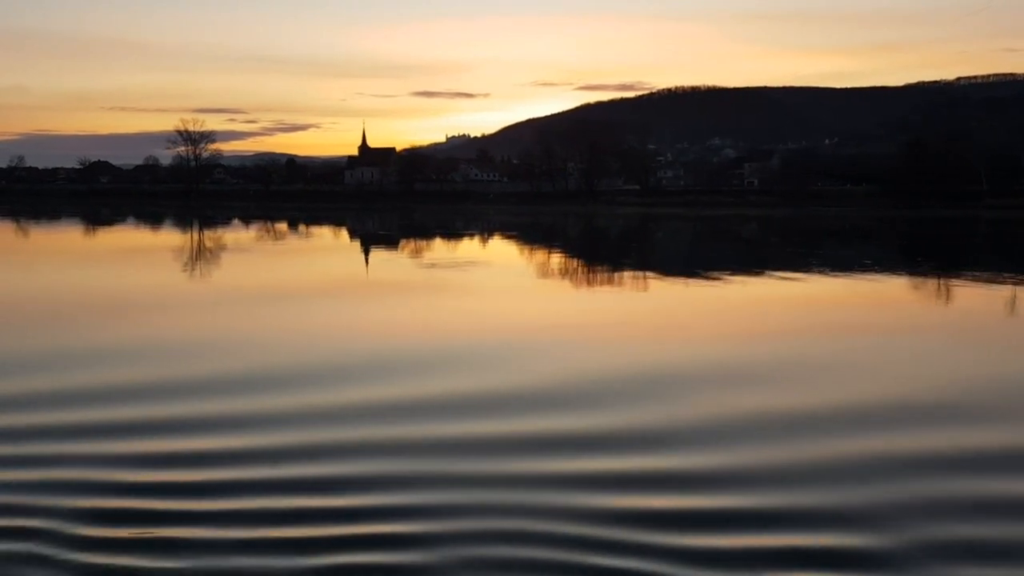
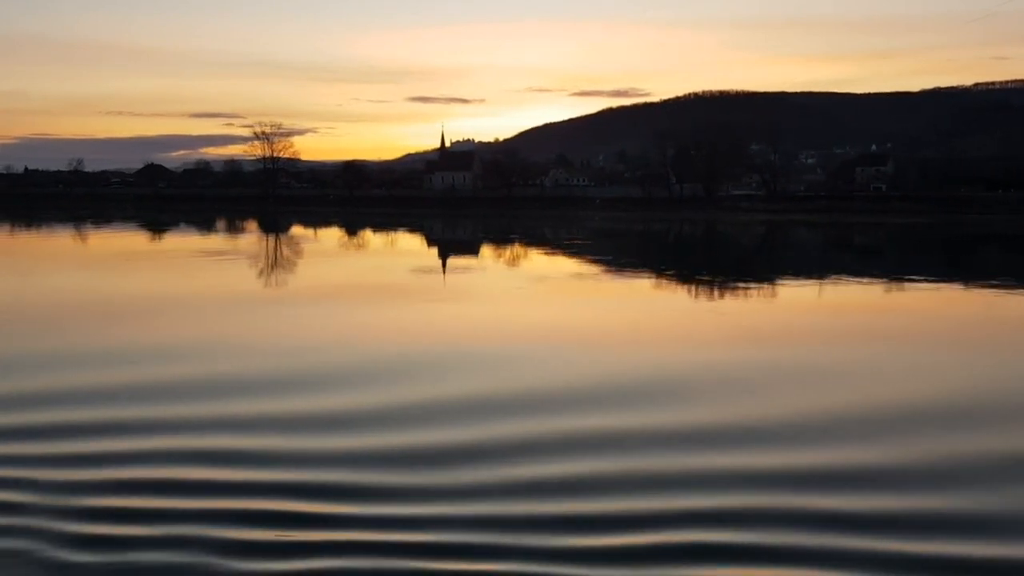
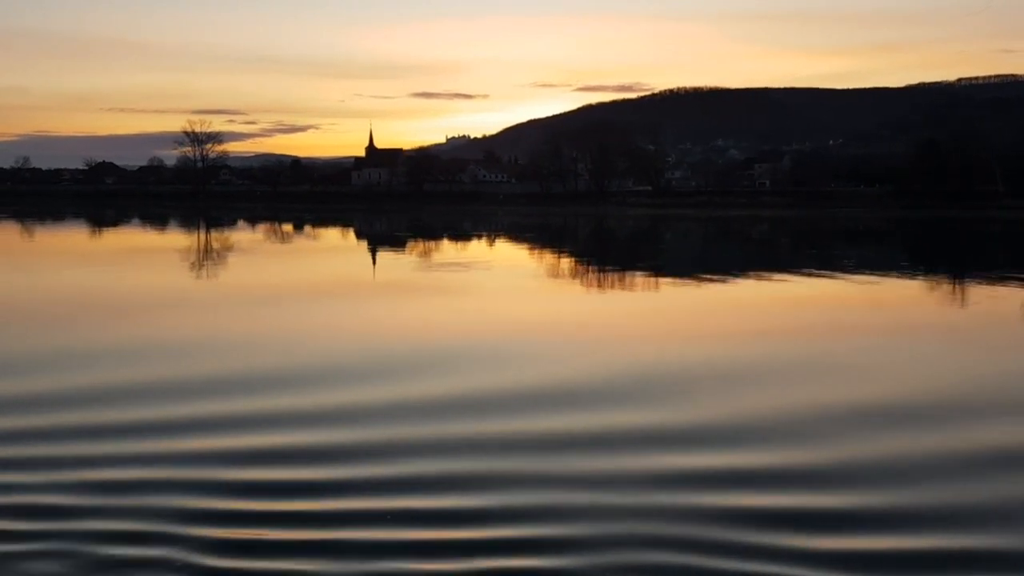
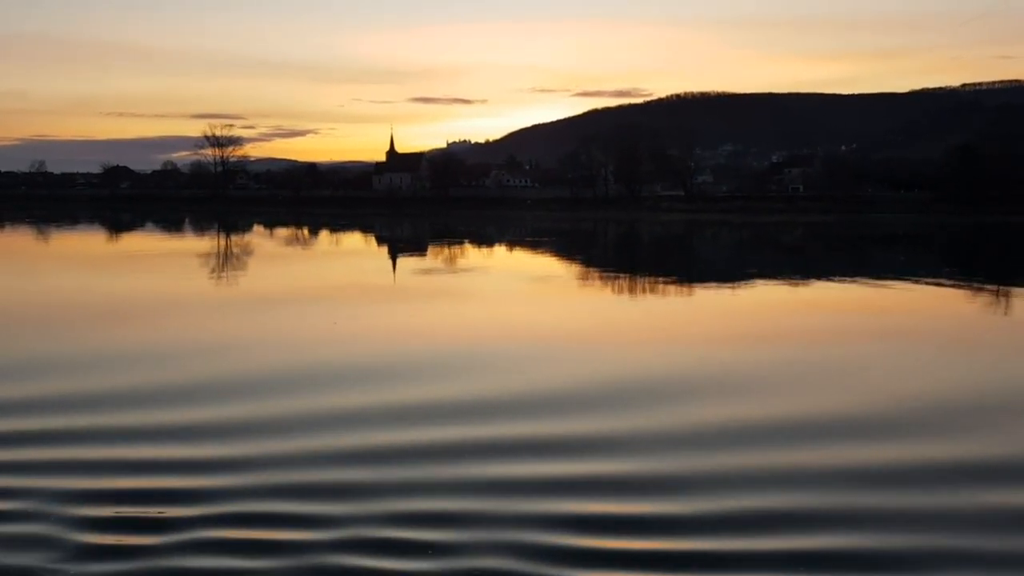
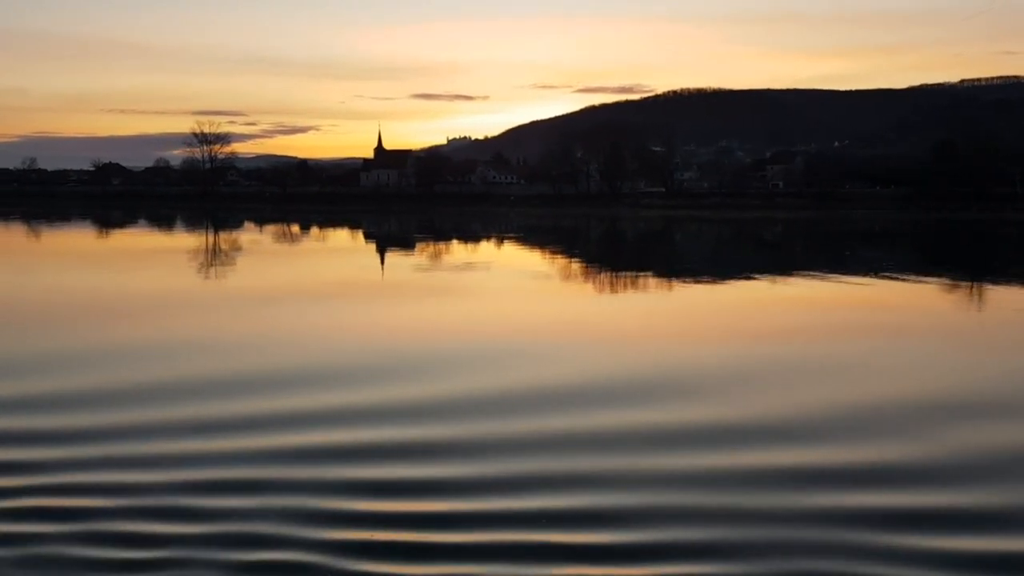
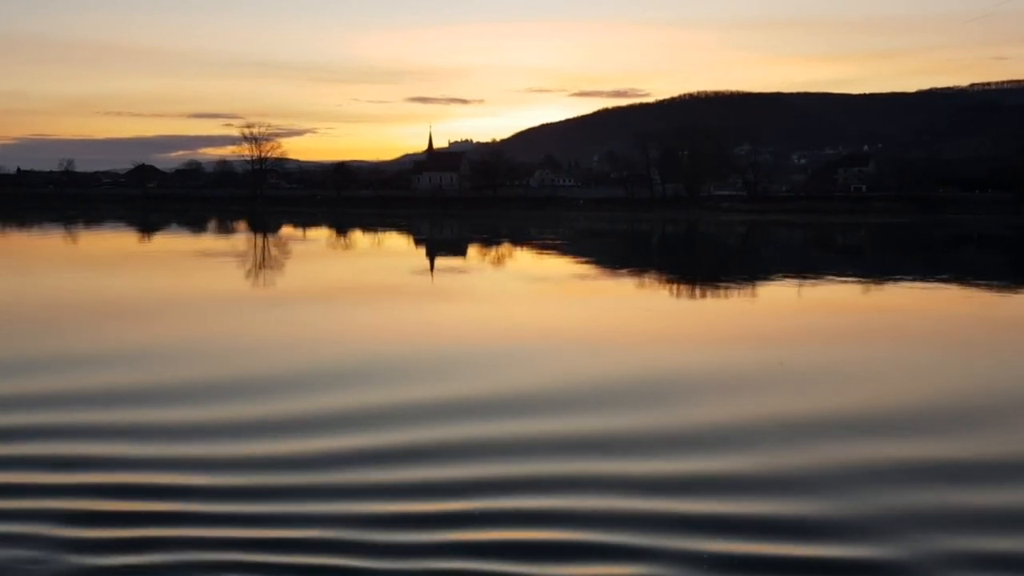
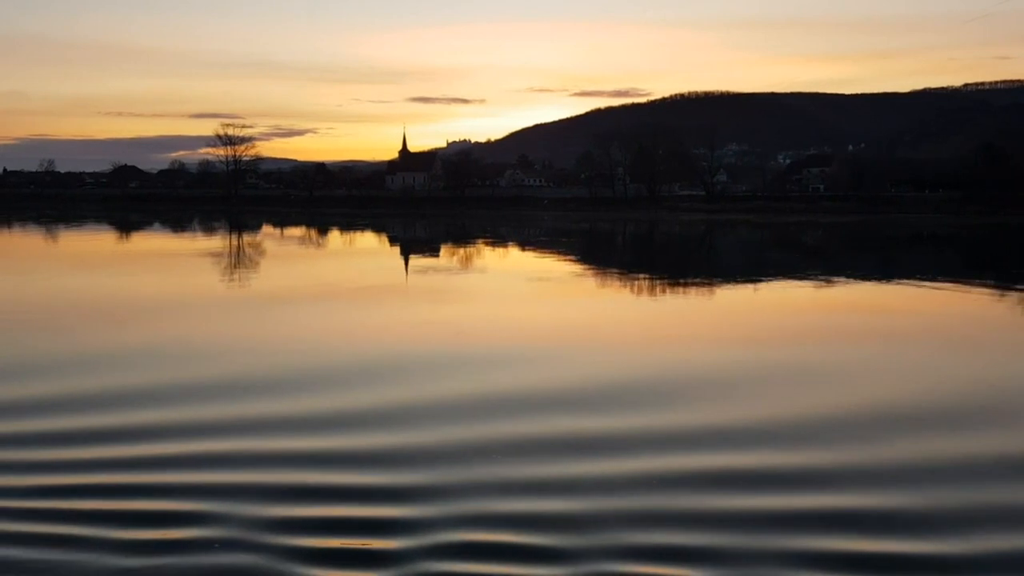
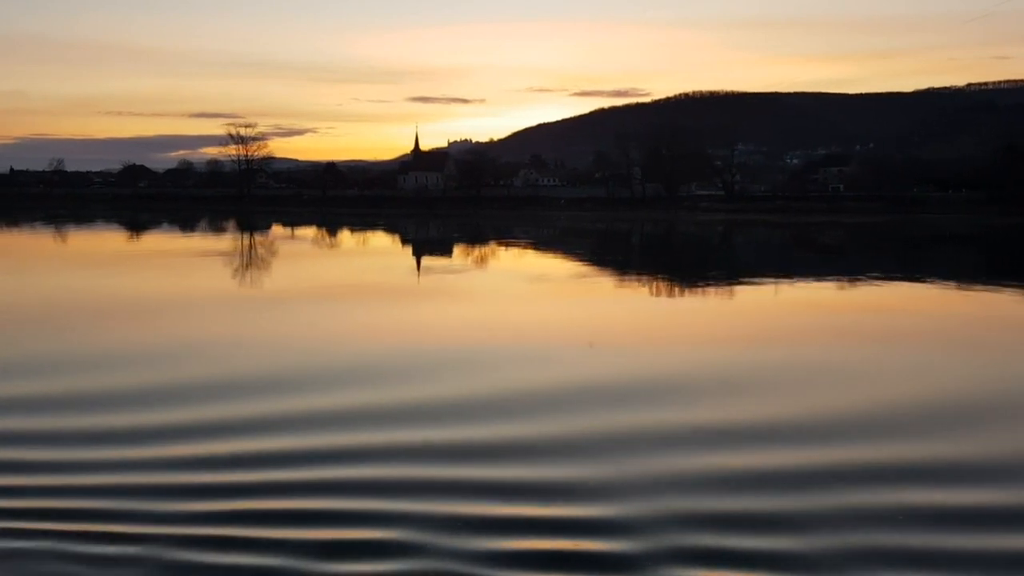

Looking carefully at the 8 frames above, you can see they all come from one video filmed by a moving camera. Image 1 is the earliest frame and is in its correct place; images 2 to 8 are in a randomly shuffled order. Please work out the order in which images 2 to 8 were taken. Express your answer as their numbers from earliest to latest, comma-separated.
3, 5, 4, 7, 8, 6, 2
